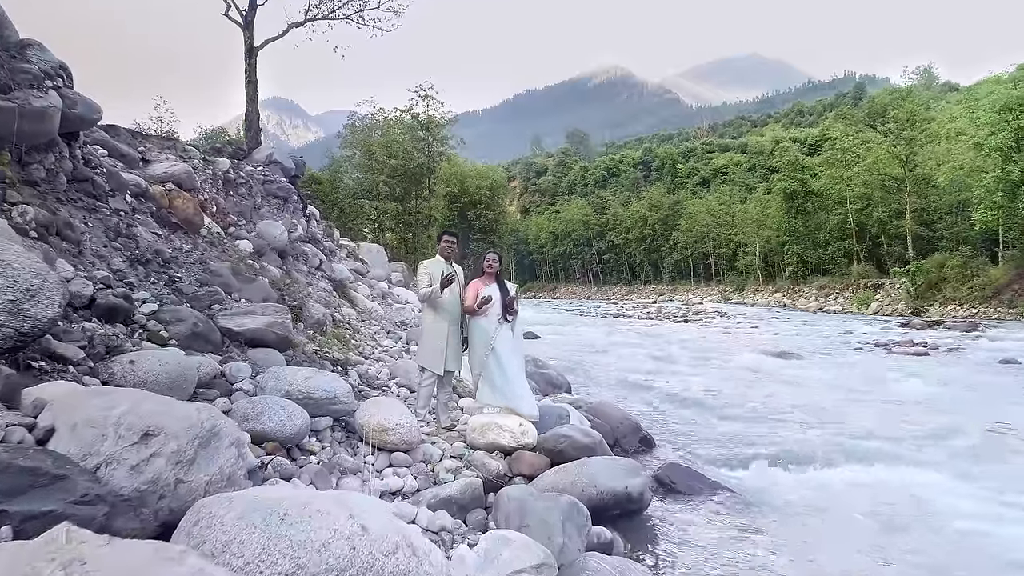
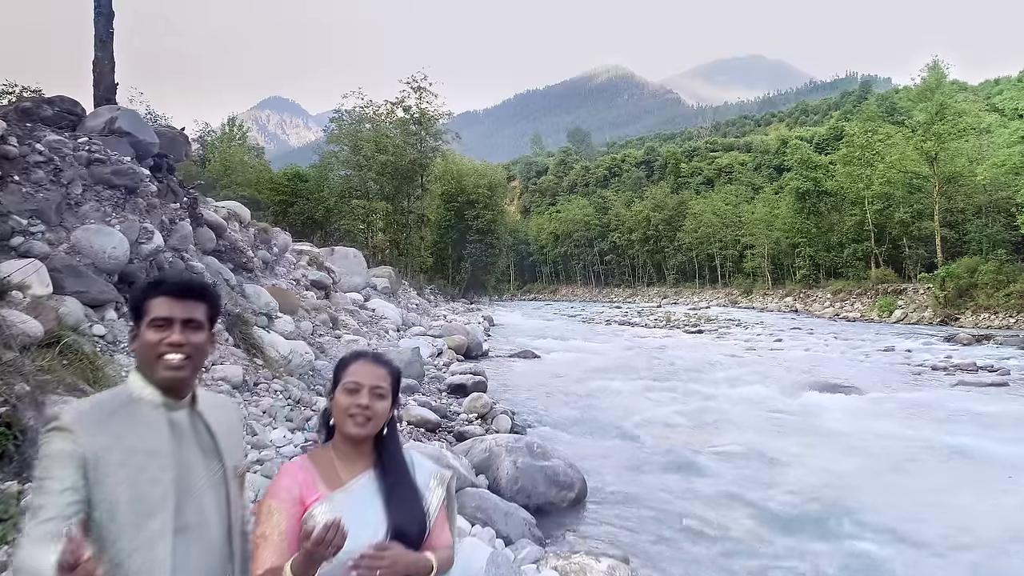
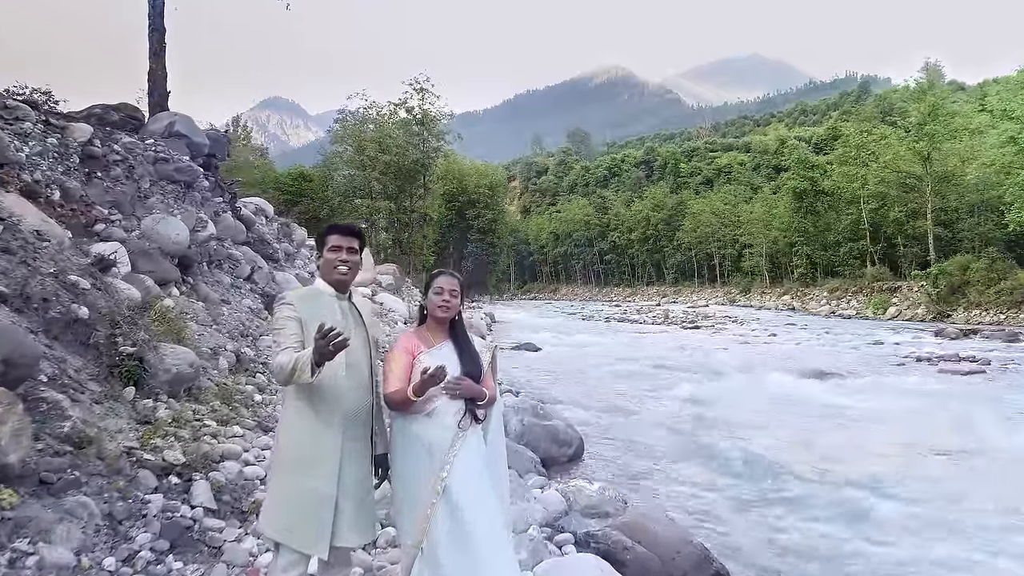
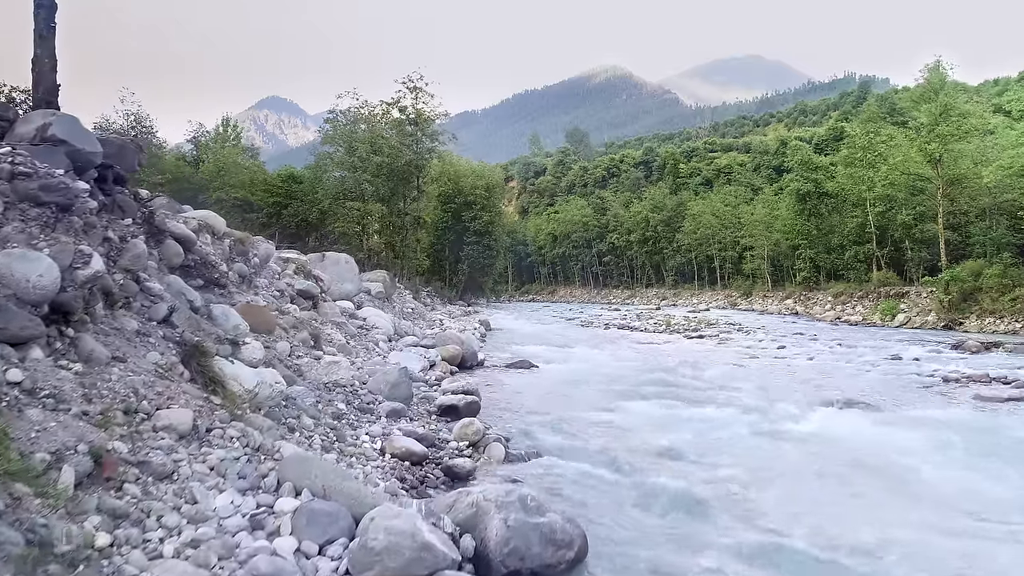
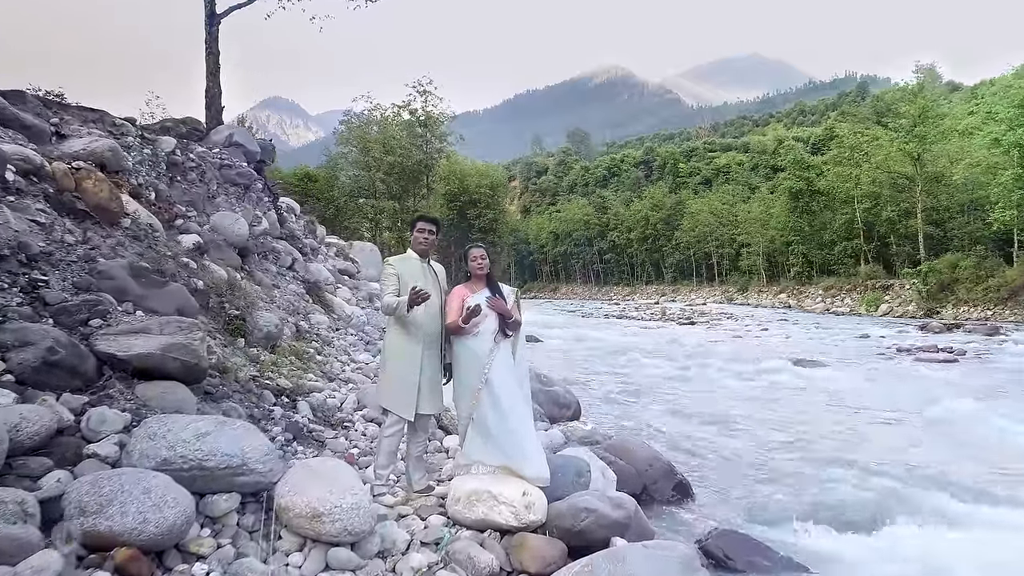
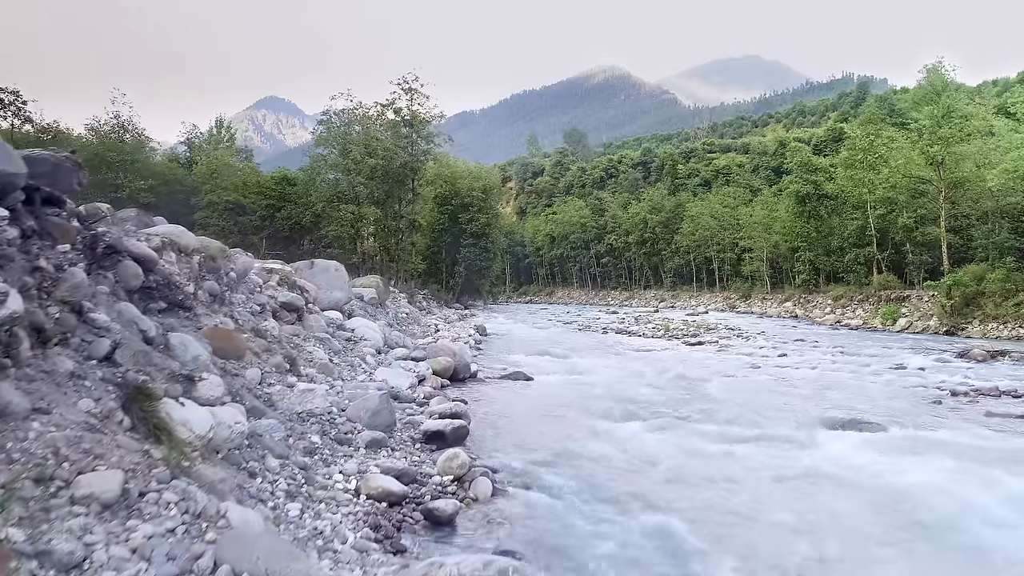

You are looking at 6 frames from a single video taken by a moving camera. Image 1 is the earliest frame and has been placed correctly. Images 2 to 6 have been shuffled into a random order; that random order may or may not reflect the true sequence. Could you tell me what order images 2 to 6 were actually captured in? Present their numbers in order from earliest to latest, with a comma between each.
5, 3, 2, 4, 6
